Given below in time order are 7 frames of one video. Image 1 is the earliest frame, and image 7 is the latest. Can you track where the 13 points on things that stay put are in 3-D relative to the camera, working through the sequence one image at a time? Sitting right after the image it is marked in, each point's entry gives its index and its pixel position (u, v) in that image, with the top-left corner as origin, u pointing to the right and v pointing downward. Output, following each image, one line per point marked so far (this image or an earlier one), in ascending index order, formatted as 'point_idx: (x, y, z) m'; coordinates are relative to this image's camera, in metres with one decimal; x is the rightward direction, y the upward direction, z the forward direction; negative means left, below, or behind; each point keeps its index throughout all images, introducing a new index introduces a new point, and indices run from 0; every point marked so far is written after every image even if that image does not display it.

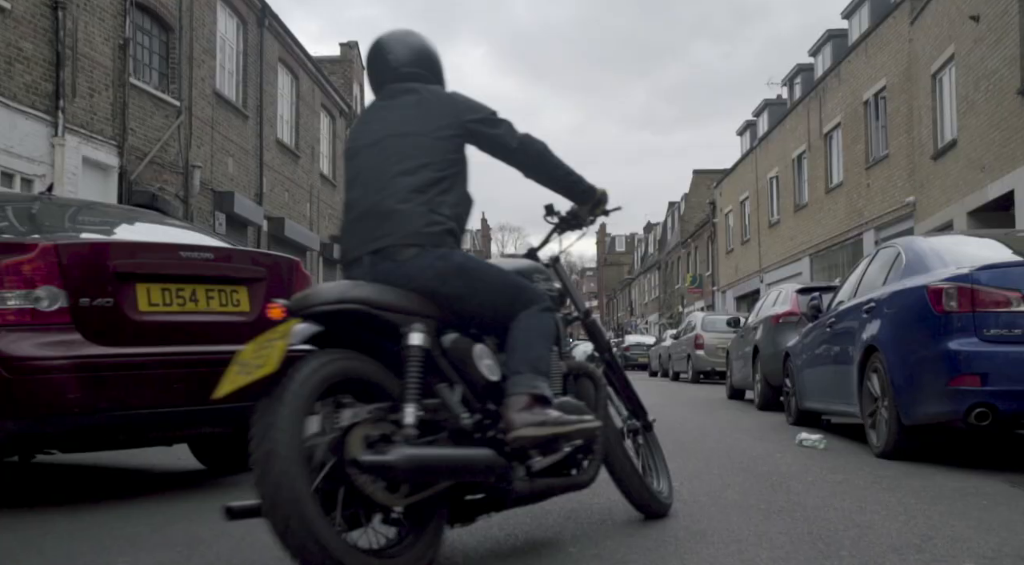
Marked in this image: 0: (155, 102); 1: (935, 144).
0: (-5.9, +3.0, +16.0) m
1: (+7.8, +2.6, +17.6) m
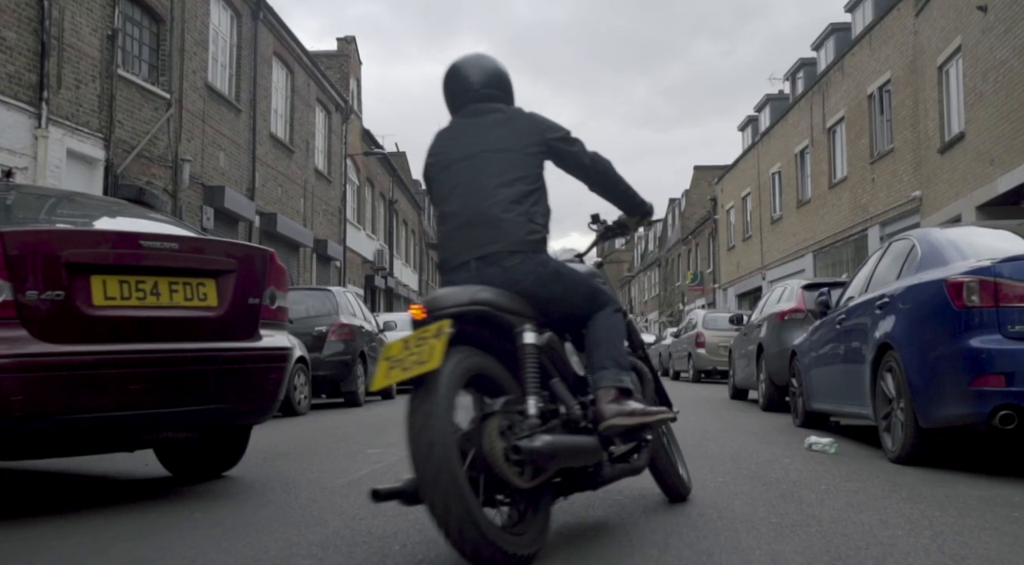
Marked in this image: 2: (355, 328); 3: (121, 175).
0: (-6.0, +3.1, +15.6) m
1: (+7.7, +2.6, +17.3) m
2: (-2.1, -0.6, +12.7) m
3: (-6.1, +1.7, +14.9) m
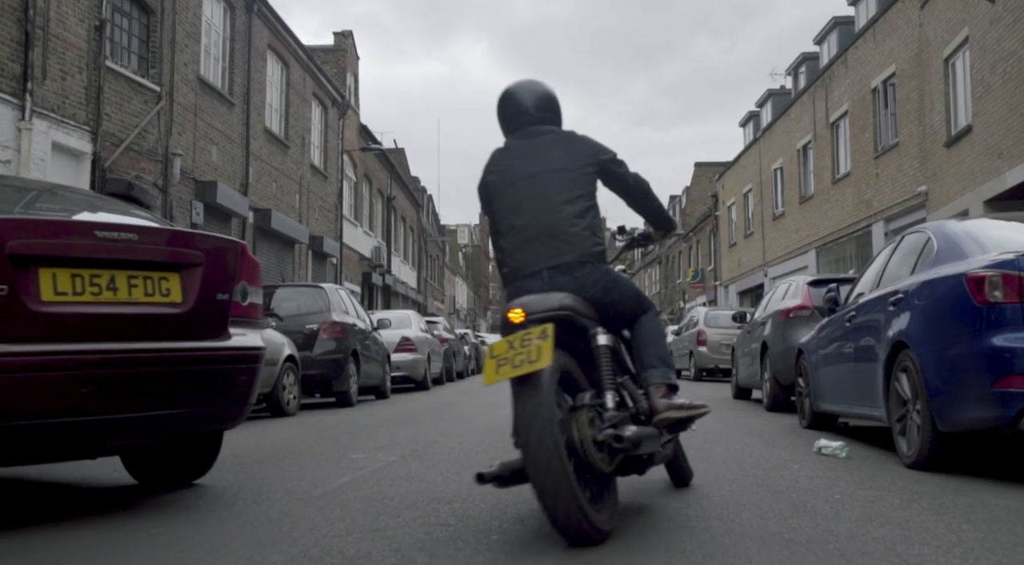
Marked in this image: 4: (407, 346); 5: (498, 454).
0: (-6.0, +3.1, +15.2) m
1: (+7.7, +2.7, +16.9) m
2: (-2.1, -0.6, +12.3) m
3: (-6.1, +1.7, +14.5) m
4: (-1.8, -1.1, +16.9) m
5: (-0.1, -1.0, +5.9) m
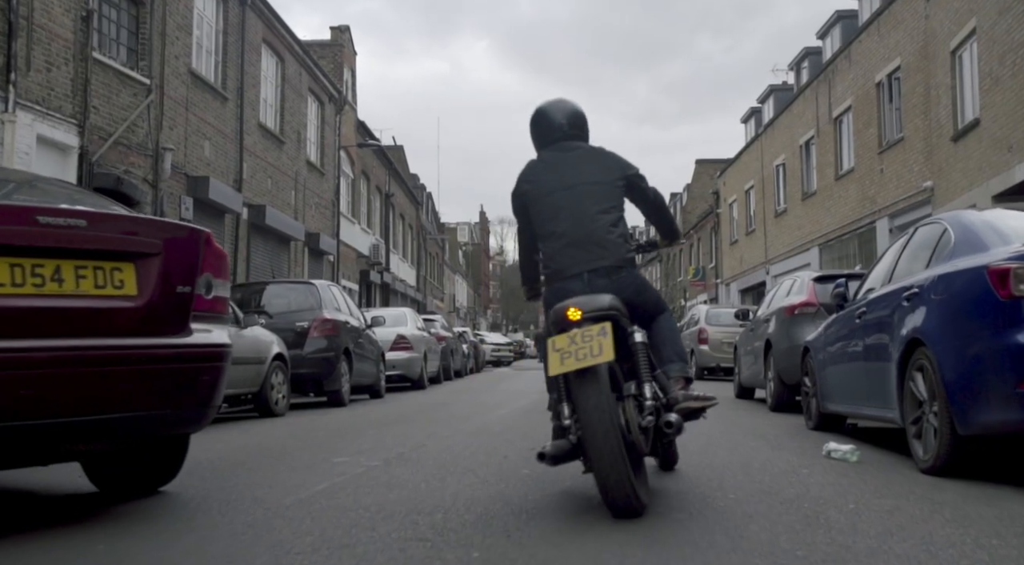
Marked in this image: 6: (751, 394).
0: (-6.1, +3.2, +14.9) m
1: (+7.7, +2.7, +16.6) m
2: (-2.2, -0.5, +12.0) m
3: (-6.1, +1.8, +14.2) m
4: (-1.9, -1.1, +16.5) m
5: (-0.1, -1.0, +5.5) m
6: (+3.2, -1.5, +12.9) m
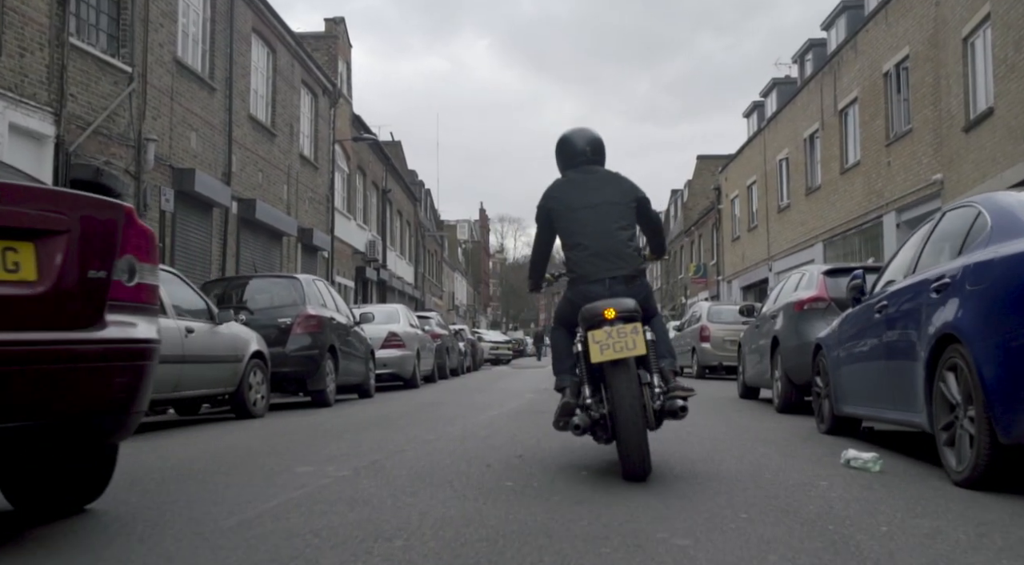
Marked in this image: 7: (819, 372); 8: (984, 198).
0: (-6.1, +3.2, +14.4) m
1: (+7.6, +2.8, +16.0) m
2: (-2.2, -0.4, +11.5) m
3: (-6.2, +1.8, +13.6) m
4: (-2.0, -1.0, +16.0) m
5: (-0.2, -1.0, +5.0) m
6: (+3.1, -1.4, +12.3) m
7: (+2.4, -0.7, +7.6) m
8: (+2.6, +0.5, +5.3) m
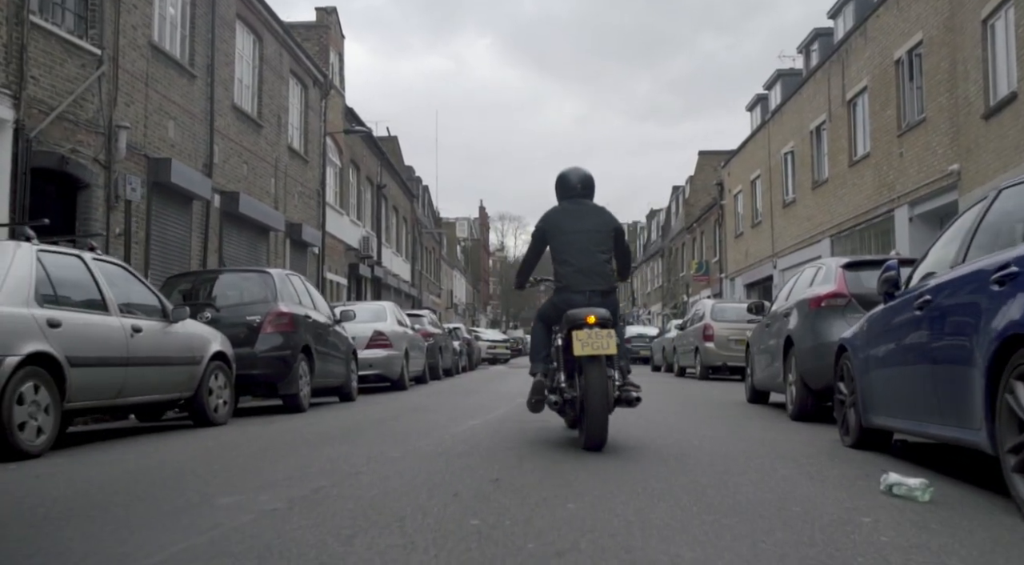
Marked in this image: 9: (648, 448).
0: (-6.2, +3.3, +13.5) m
1: (+7.5, +2.9, +15.1) m
2: (-2.4, -0.4, +10.6) m
3: (-6.3, +1.9, +12.8) m
4: (-2.1, -0.9, +15.1) m
5: (-0.3, -0.9, +4.1) m
6: (+3.0, -1.4, +11.4) m
7: (+2.3, -0.7, +6.7) m
8: (+2.5, +0.5, +4.5) m
9: (+0.9, -1.1, +6.6) m
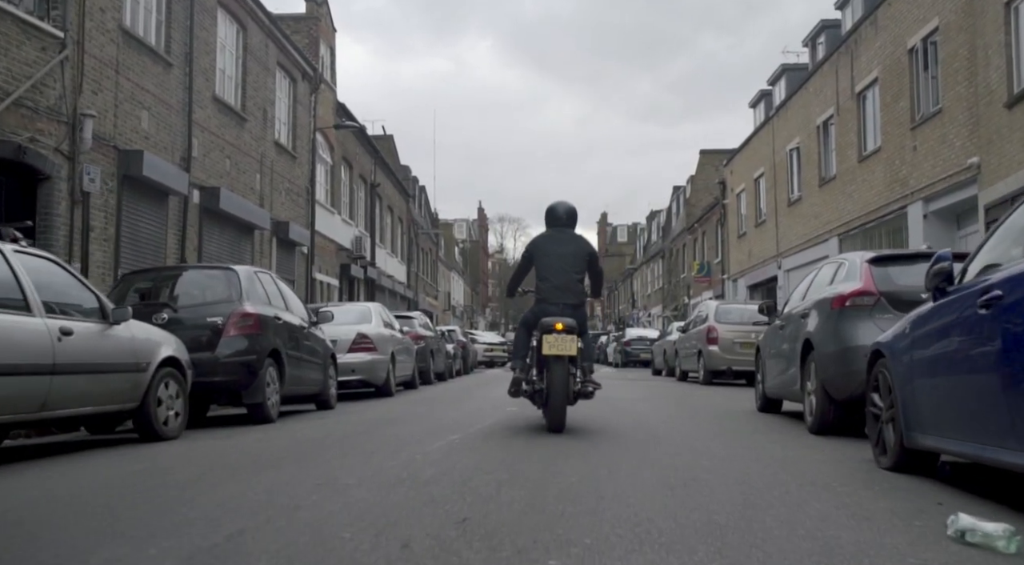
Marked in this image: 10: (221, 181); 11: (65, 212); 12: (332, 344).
0: (-6.4, +3.3, +12.6) m
1: (+7.4, +2.9, +14.2) m
2: (-2.5, -0.4, +9.7) m
3: (-6.4, +1.9, +11.8) m
4: (-2.2, -0.9, +14.2) m
5: (-0.5, -0.9, +3.2) m
6: (+2.9, -1.4, +10.5) m
7: (+2.2, -0.6, +5.8) m
8: (+2.4, +0.6, +3.5) m
9: (+0.8, -1.1, +5.7) m
10: (-6.0, +2.1, +19.7) m
11: (-6.2, +1.0, +13.3) m
12: (-2.3, -0.8, +12.3) m
